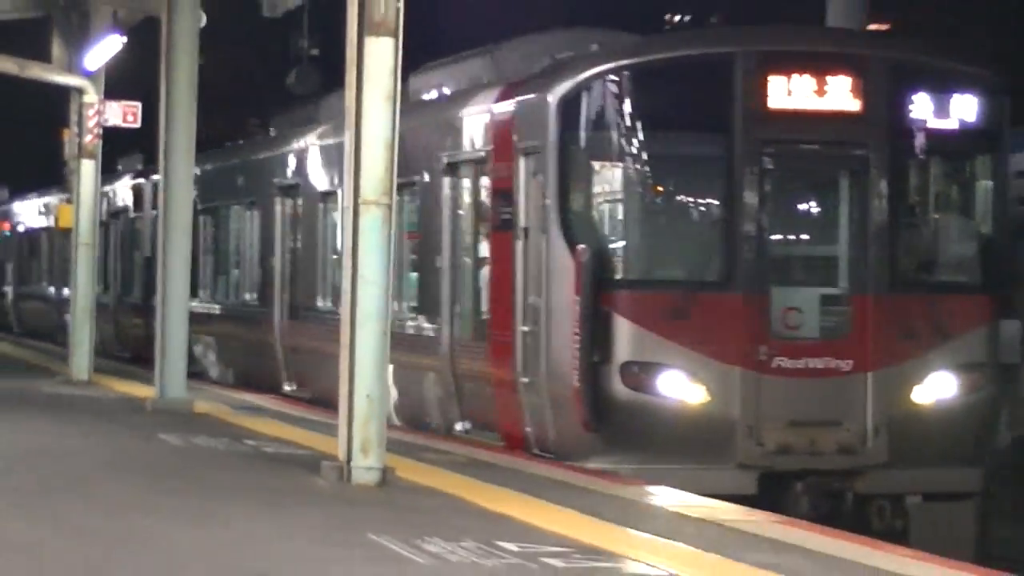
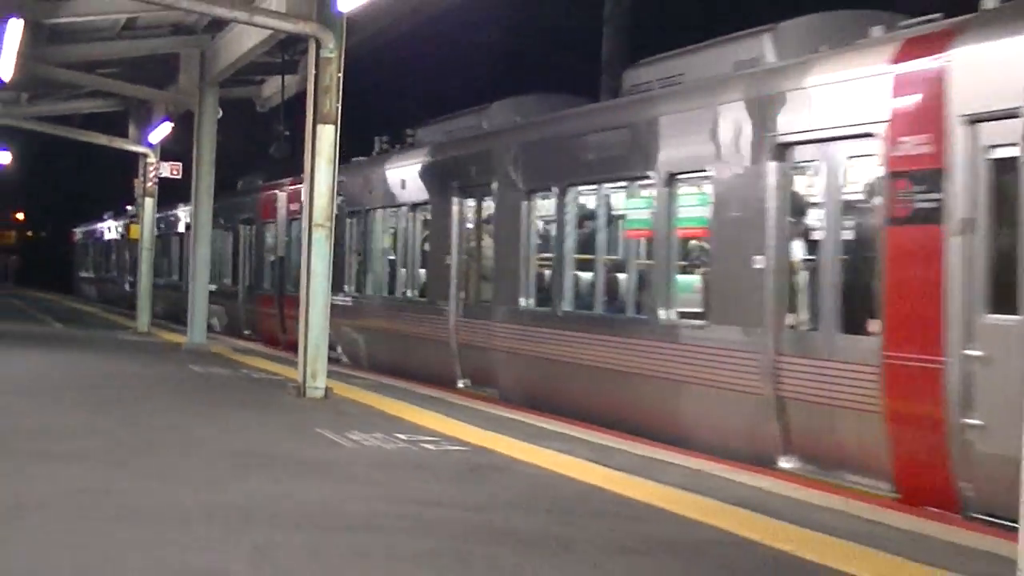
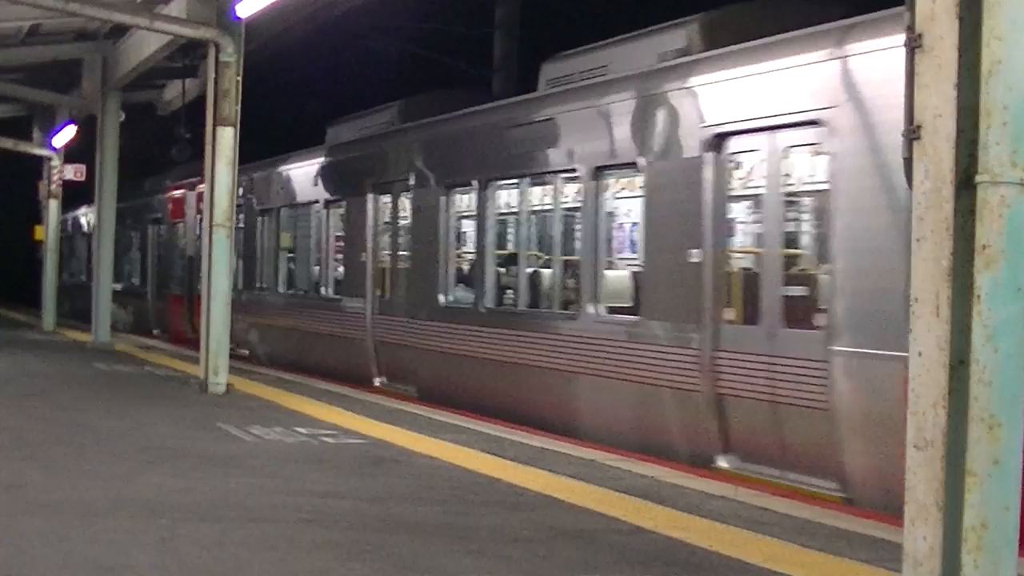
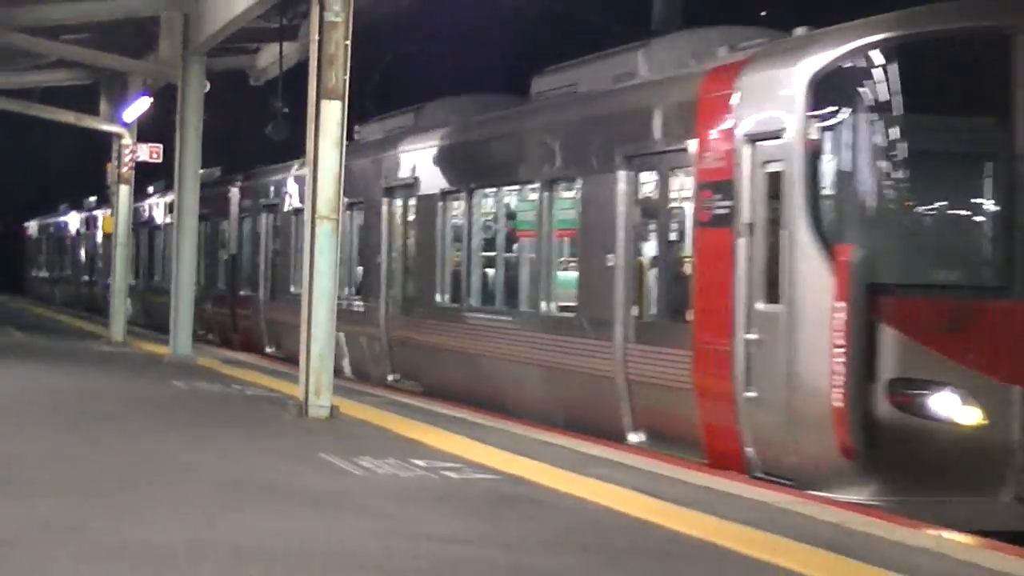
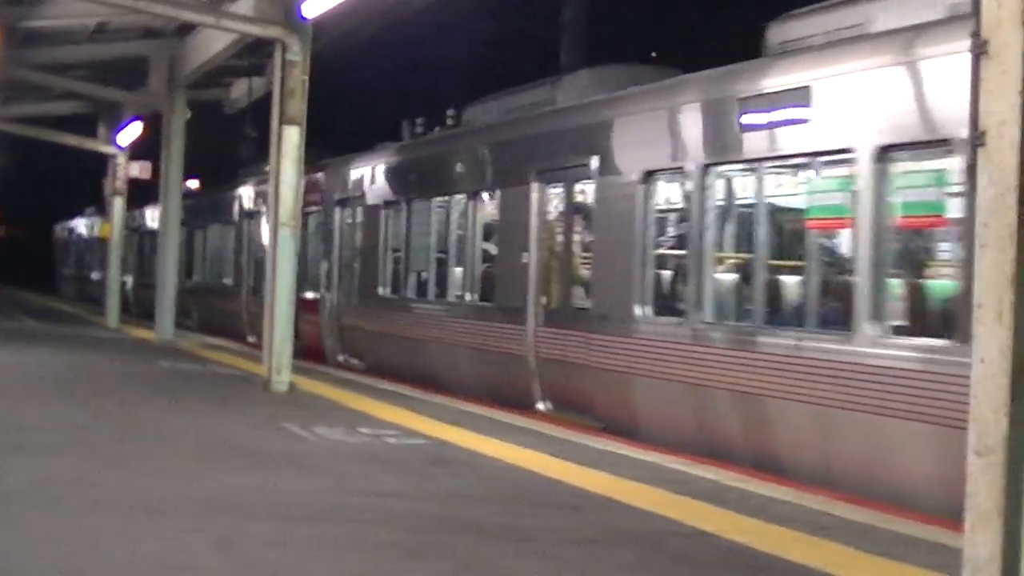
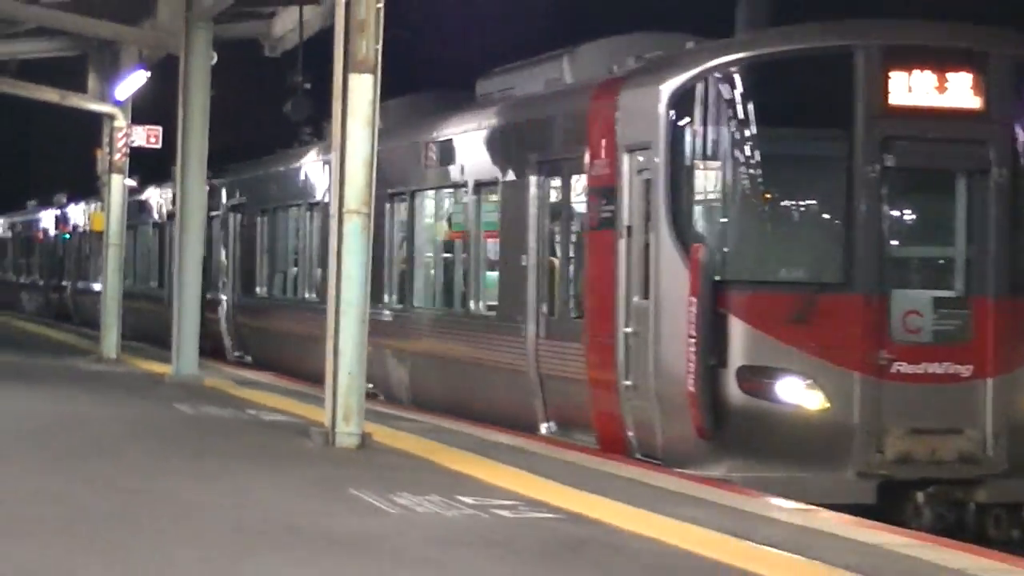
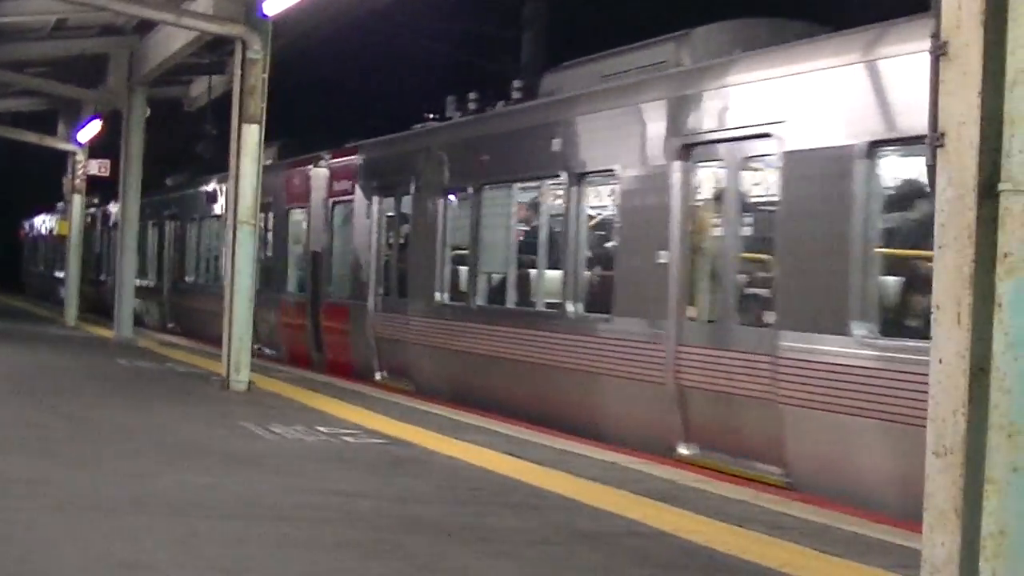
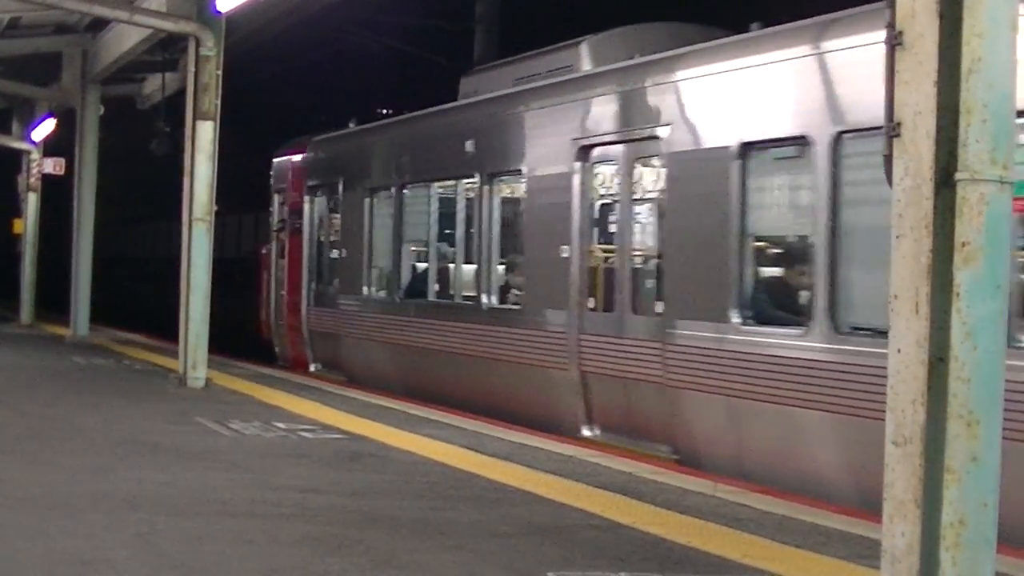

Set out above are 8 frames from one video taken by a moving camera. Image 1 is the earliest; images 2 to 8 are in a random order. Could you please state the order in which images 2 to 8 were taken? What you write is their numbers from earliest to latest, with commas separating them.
6, 4, 2, 5, 7, 3, 8
